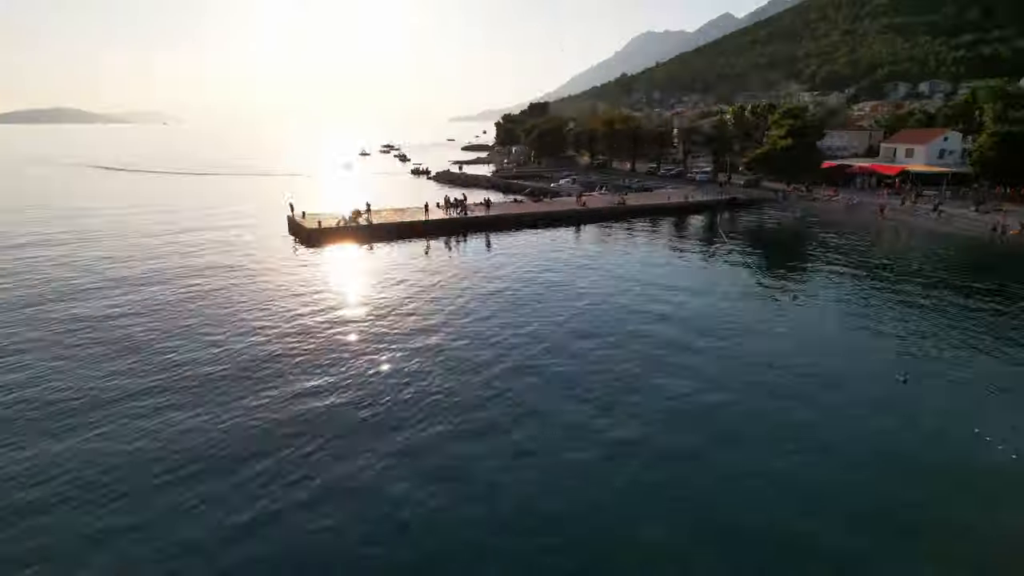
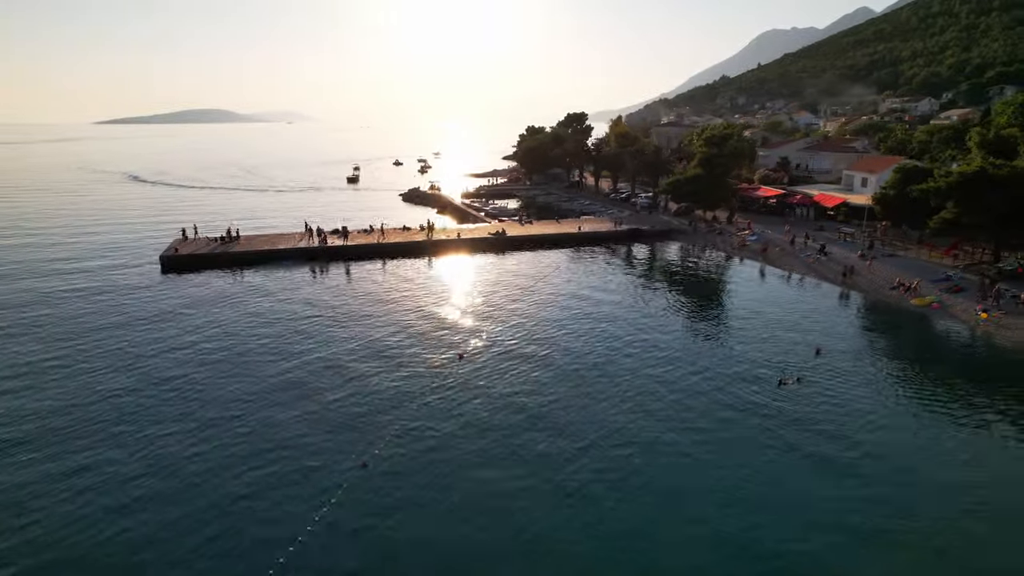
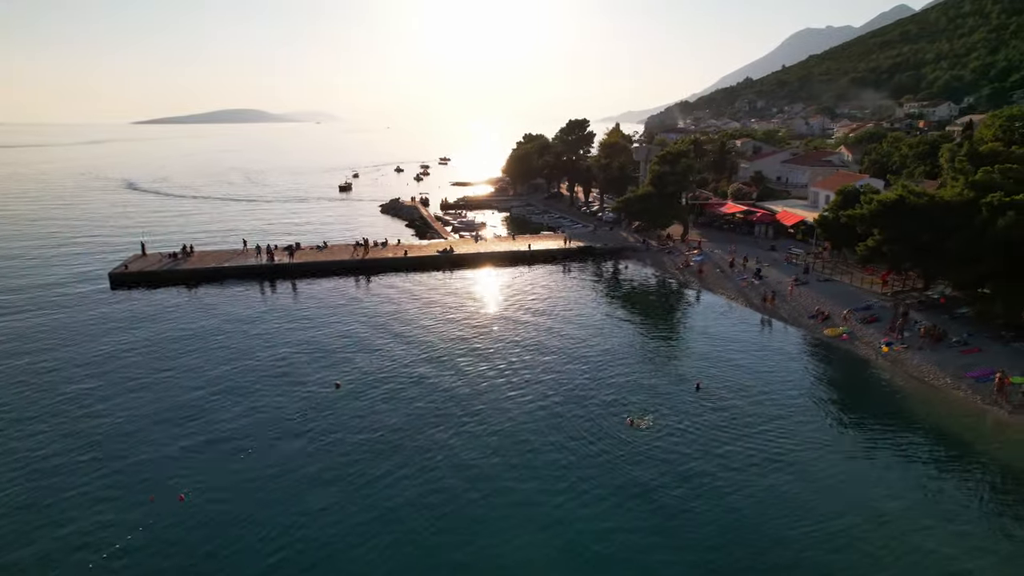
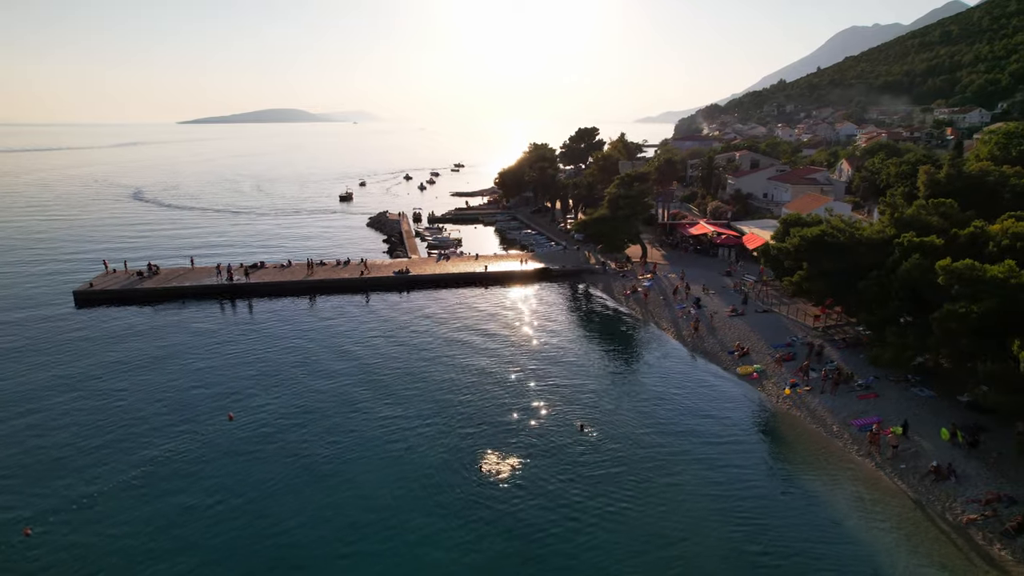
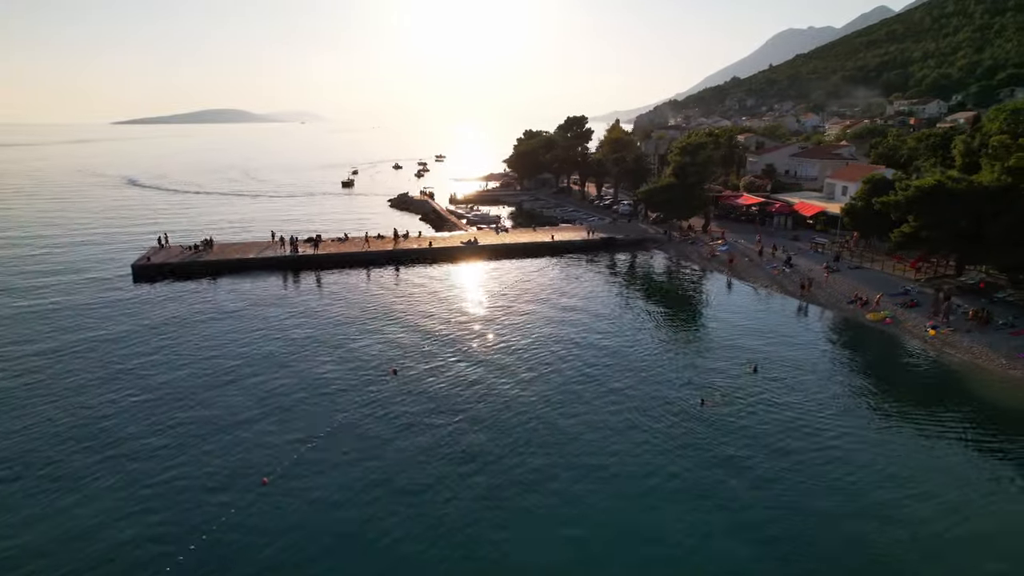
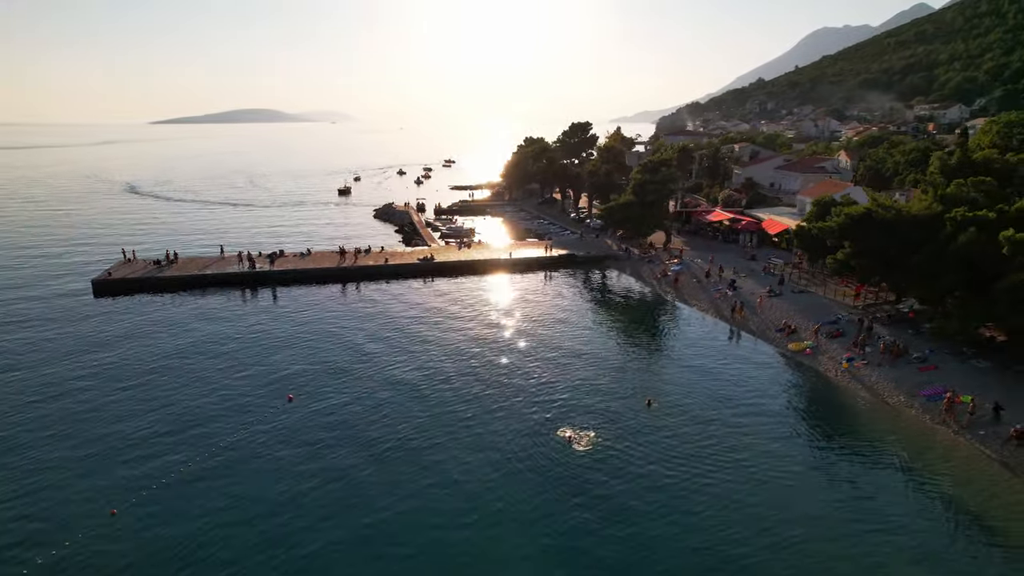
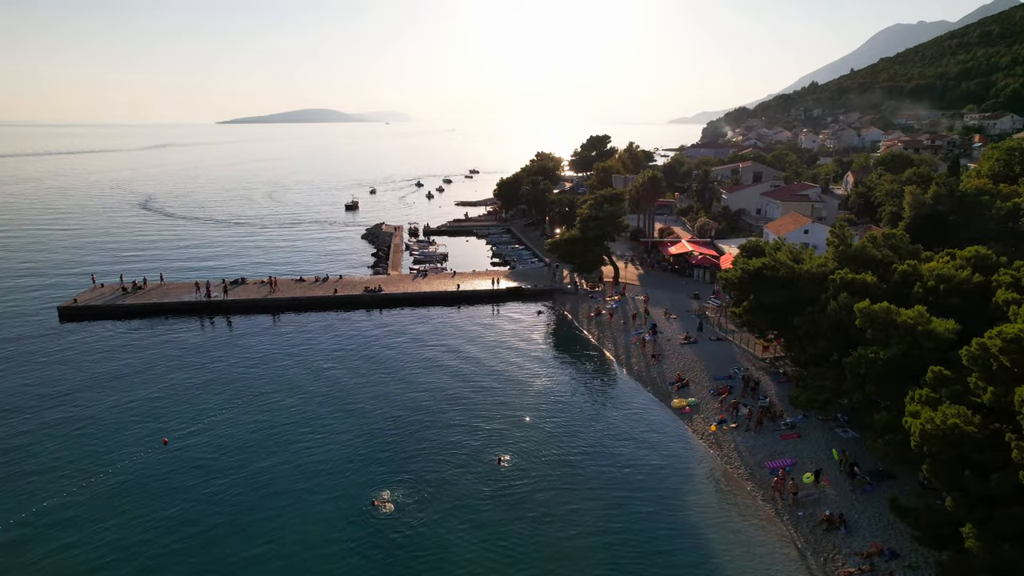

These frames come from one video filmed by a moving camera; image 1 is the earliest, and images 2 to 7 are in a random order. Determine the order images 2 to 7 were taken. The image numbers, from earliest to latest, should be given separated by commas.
2, 5, 3, 6, 4, 7
